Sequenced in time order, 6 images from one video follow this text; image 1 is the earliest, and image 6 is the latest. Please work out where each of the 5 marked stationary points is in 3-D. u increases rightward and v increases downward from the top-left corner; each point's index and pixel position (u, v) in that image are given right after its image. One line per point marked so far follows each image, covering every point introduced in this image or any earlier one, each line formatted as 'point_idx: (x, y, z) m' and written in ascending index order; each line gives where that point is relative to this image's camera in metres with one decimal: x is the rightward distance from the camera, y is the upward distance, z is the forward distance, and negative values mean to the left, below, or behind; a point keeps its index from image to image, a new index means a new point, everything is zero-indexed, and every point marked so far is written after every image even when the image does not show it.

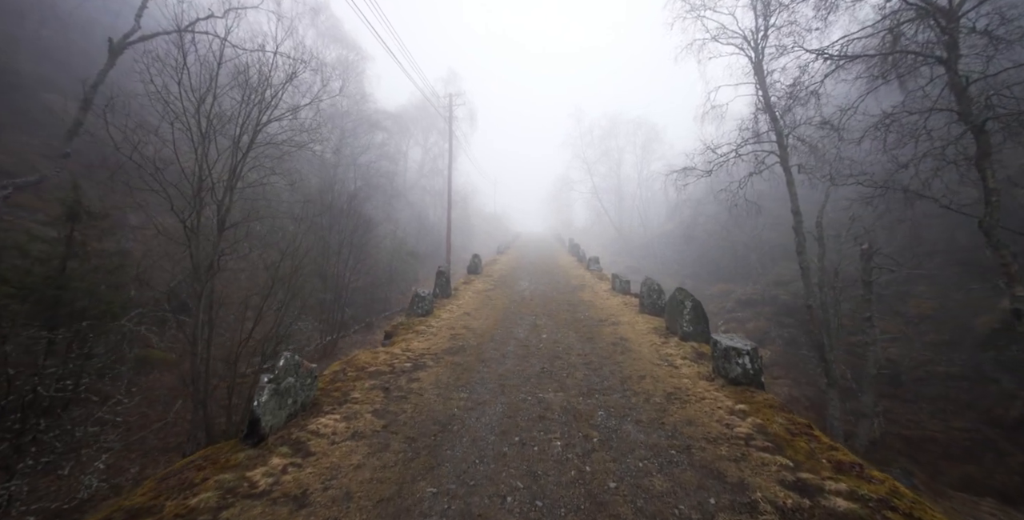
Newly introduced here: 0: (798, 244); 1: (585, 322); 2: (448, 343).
0: (+6.9, +0.4, +10.1) m
1: (+1.4, -1.3, +8.4) m
2: (-1.0, -1.3, +6.6) m
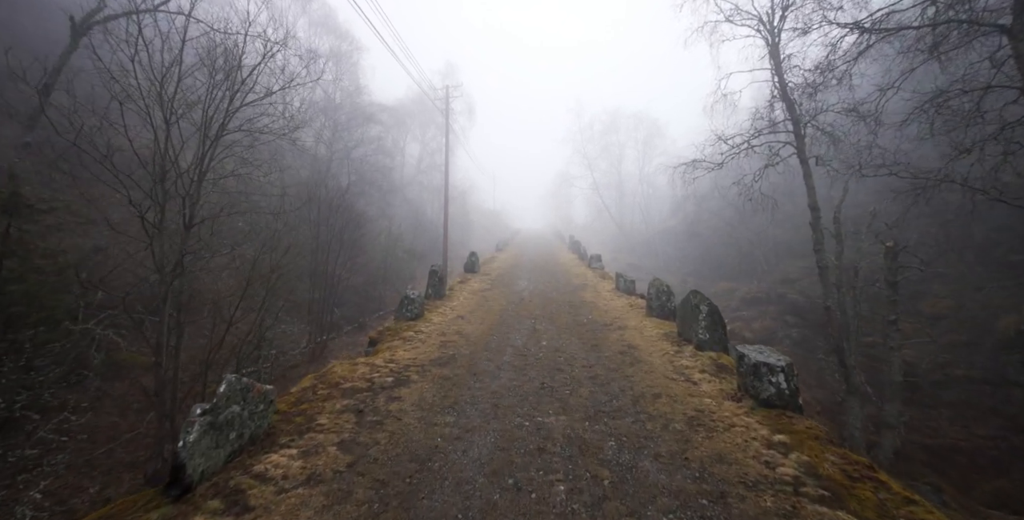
0: (+6.8, +0.4, +9.5) m
1: (+1.4, -1.3, +7.7) m
2: (-1.0, -1.3, +5.9) m
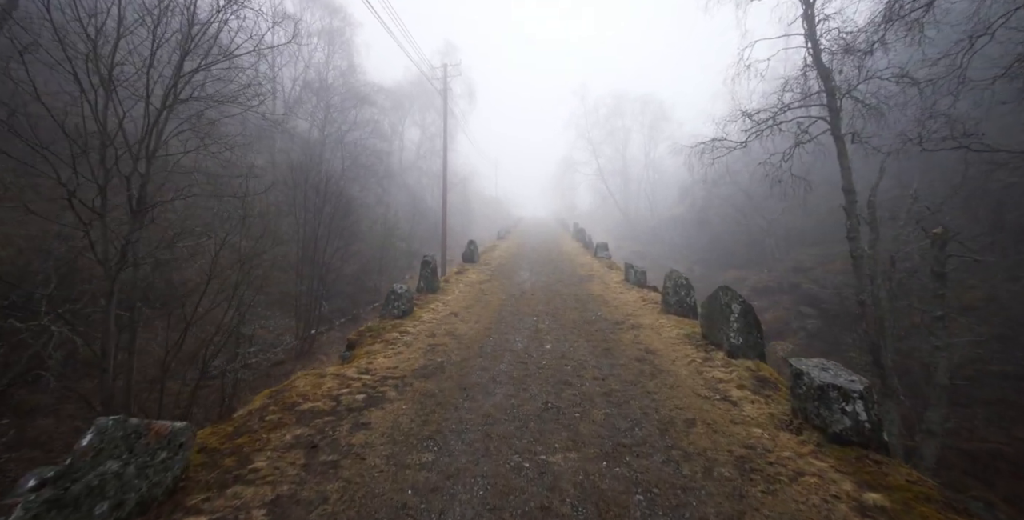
0: (+6.8, +0.6, +8.5) m
1: (+1.4, -1.1, +6.9) m
2: (-1.1, -1.2, +5.1) m
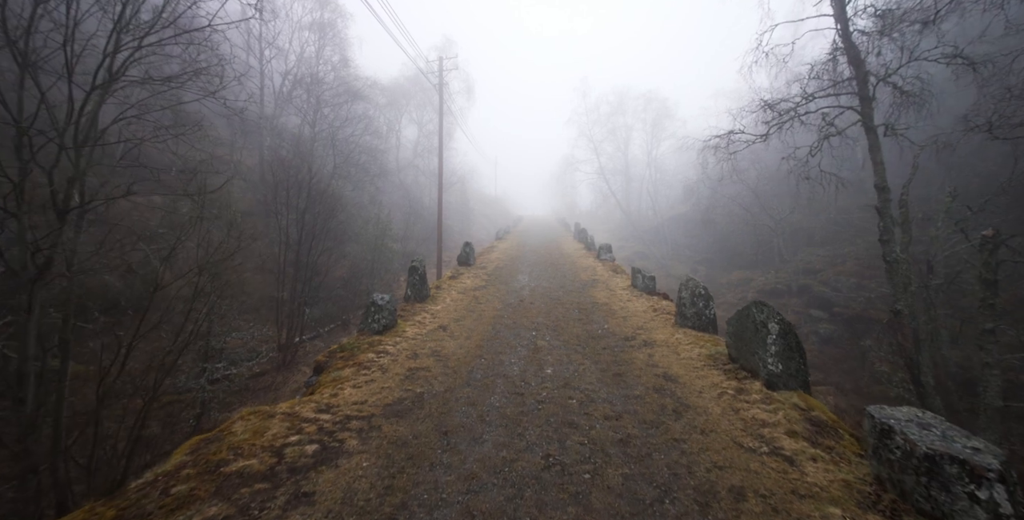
0: (+6.8, +0.5, +7.7) m
1: (+1.3, -1.2, +6.0) m
2: (-1.1, -1.3, +4.2) m
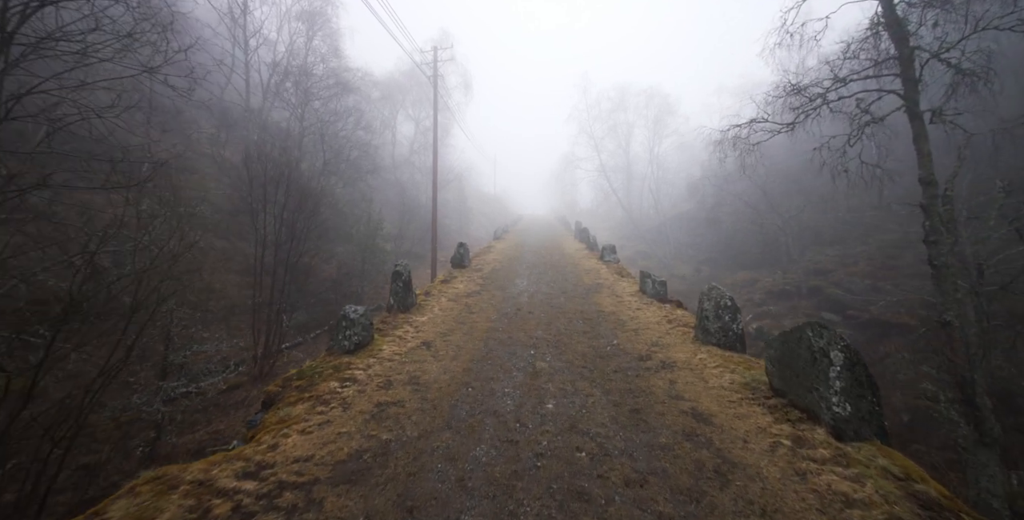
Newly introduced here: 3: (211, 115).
0: (+6.7, +0.5, +6.7) m
1: (+1.2, -1.3, +5.1) m
2: (-1.2, -1.4, +3.3) m
3: (-11.3, +5.4, +15.8) m
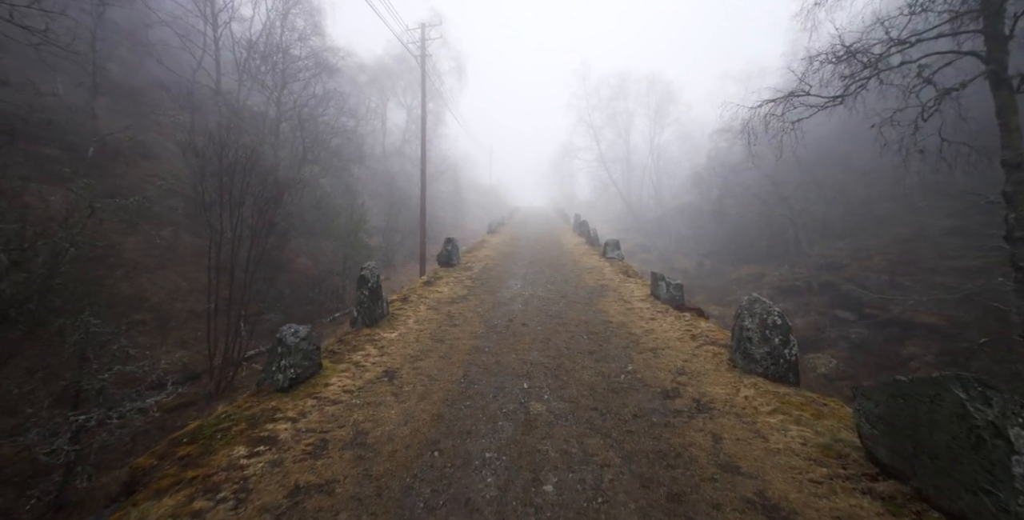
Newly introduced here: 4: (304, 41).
0: (+6.6, +0.4, +5.5) m
1: (+1.1, -1.3, +3.8) m
2: (-1.3, -1.5, +2.0) m
3: (-11.5, +5.6, +14.3) m
4: (-8.5, +8.8, +17.0) m
